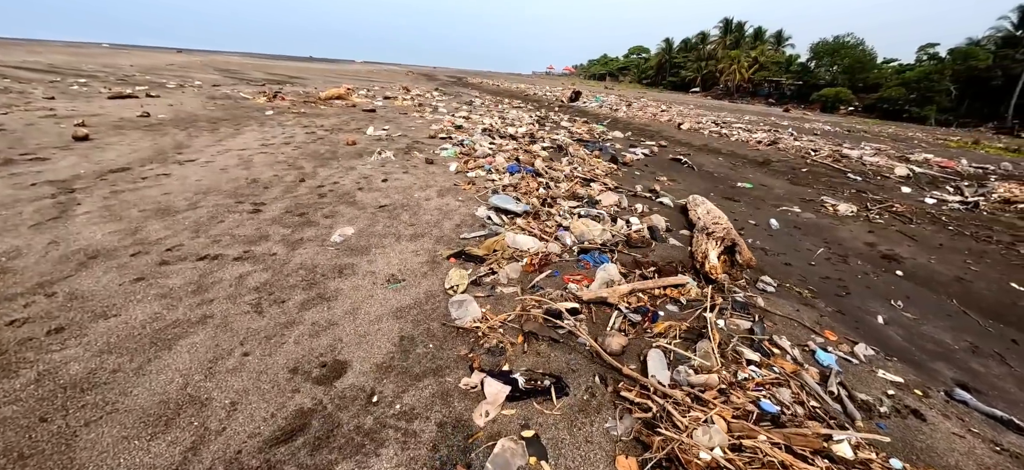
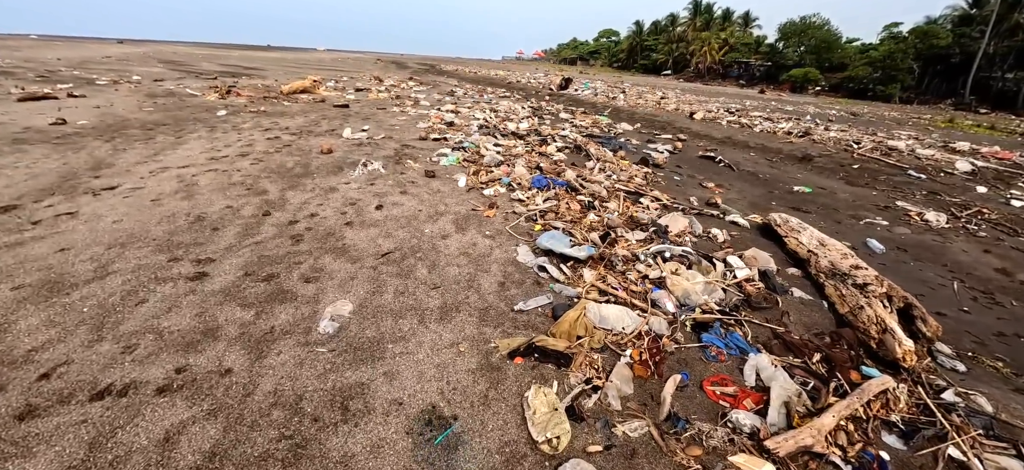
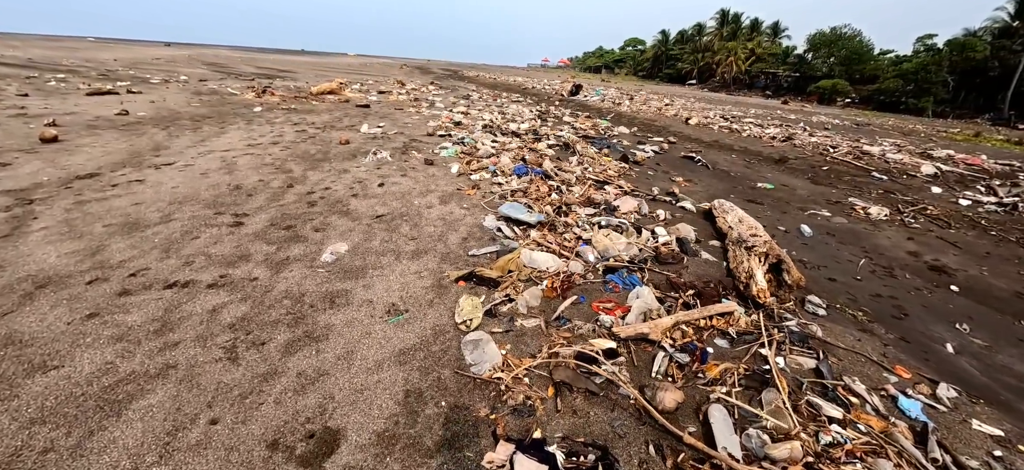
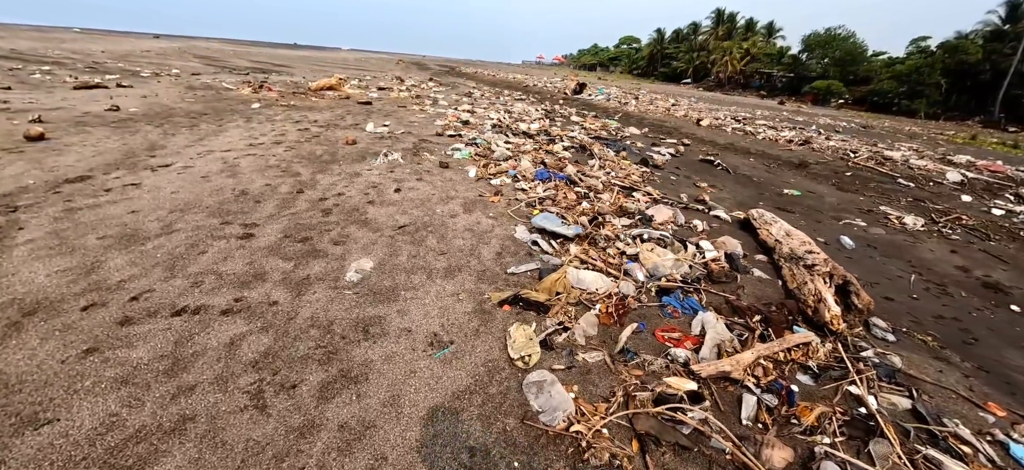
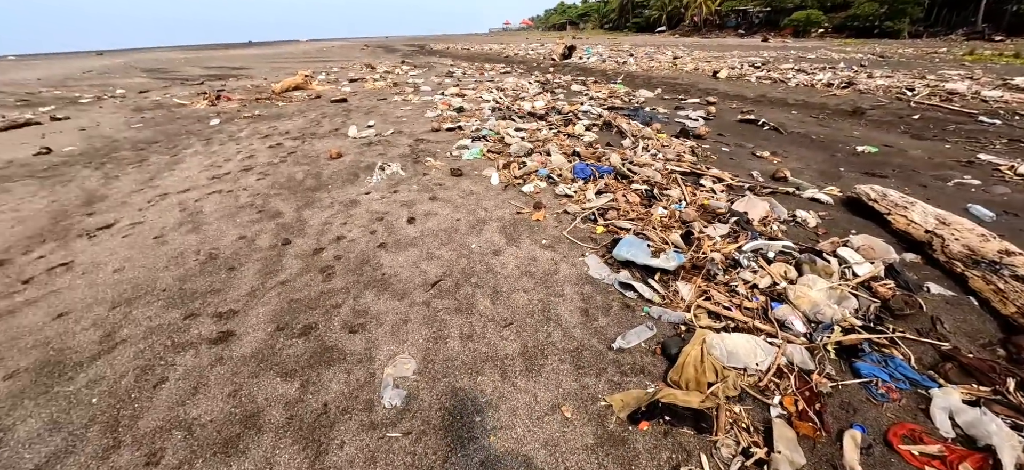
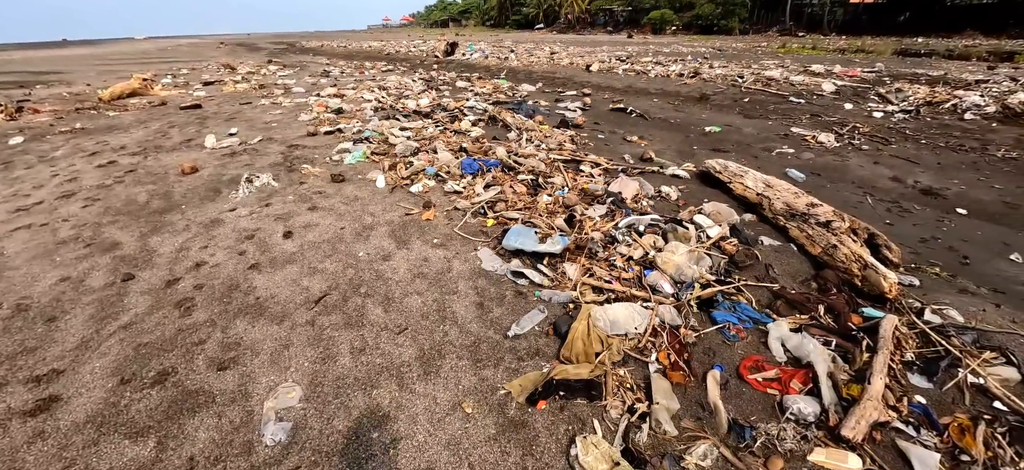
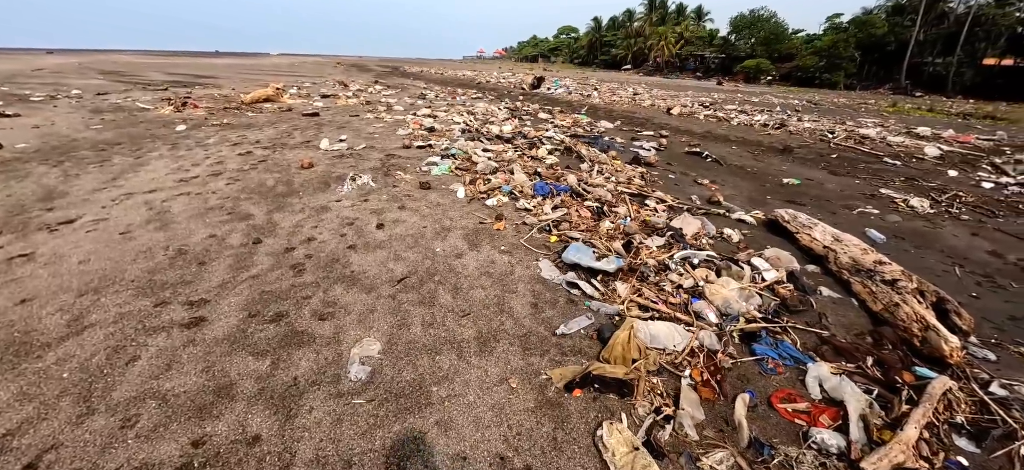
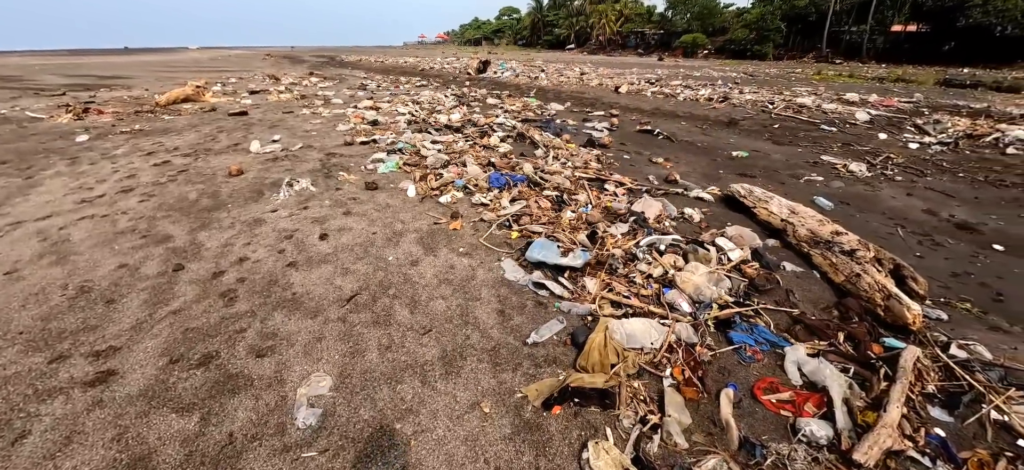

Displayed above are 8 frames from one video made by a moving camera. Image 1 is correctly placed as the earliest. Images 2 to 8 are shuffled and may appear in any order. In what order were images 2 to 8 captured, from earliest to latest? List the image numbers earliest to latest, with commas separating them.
3, 4, 2, 7, 8, 6, 5
